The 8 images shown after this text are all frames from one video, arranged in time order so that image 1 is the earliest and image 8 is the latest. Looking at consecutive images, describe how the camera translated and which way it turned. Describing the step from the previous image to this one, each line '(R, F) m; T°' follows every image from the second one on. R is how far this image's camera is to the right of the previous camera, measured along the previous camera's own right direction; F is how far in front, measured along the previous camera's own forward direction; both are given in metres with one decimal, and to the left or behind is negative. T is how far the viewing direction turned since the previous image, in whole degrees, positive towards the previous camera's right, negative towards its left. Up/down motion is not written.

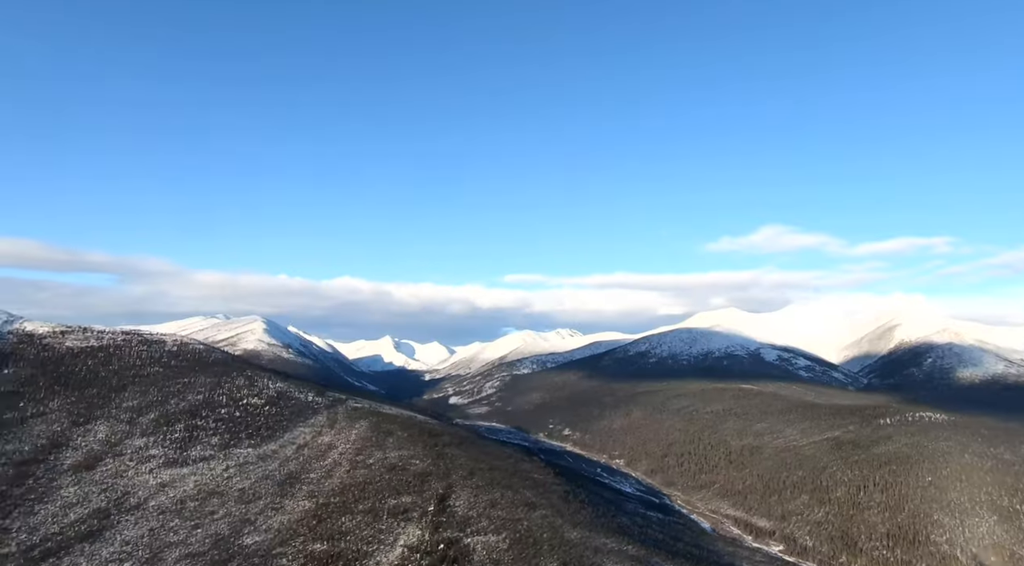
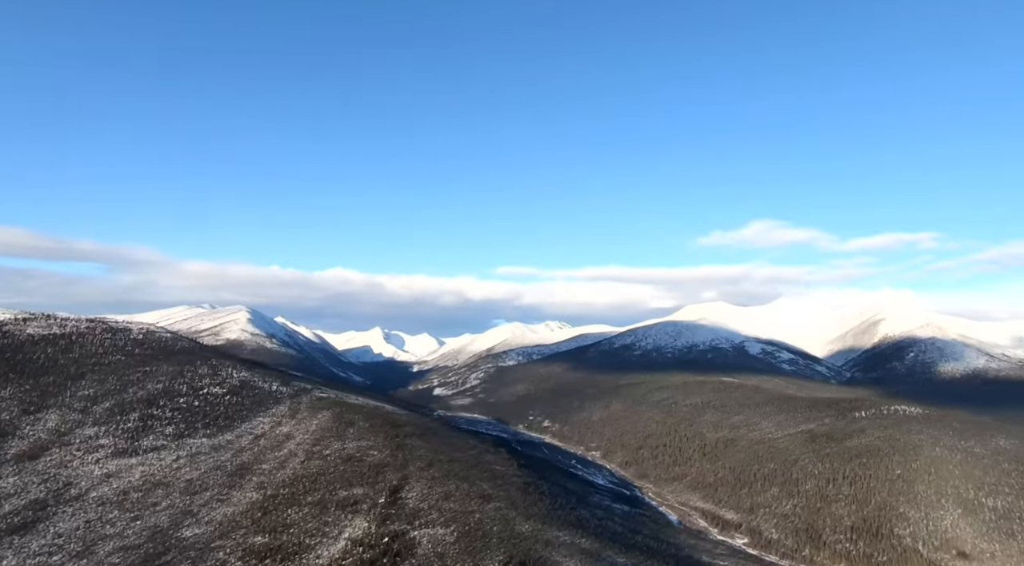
(+1.9, +0.9) m; +1°
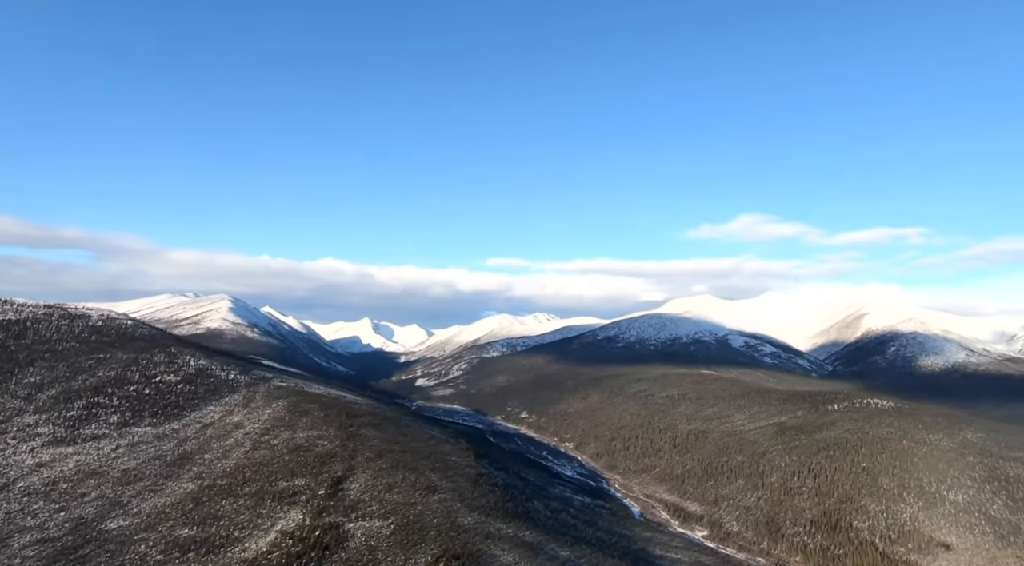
(+2.2, +1.0) m; +1°
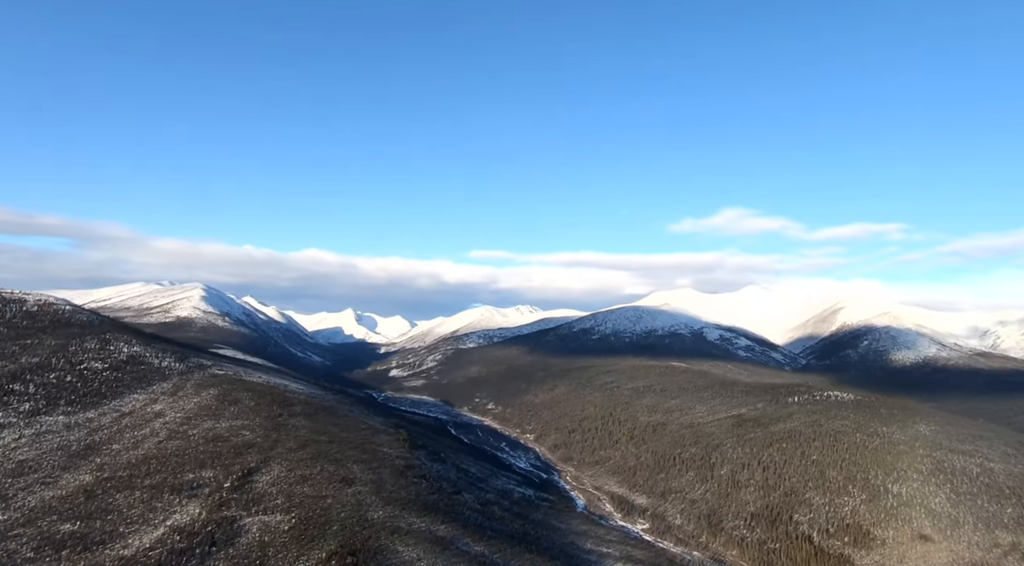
(+3.3, +1.5) m; +1°
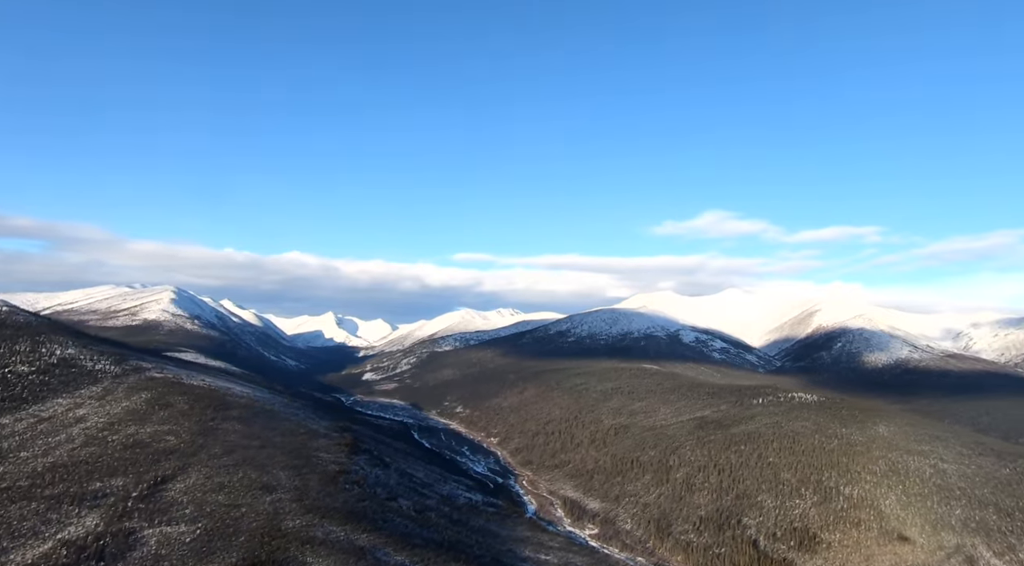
(+2.7, +1.4) m; +2°
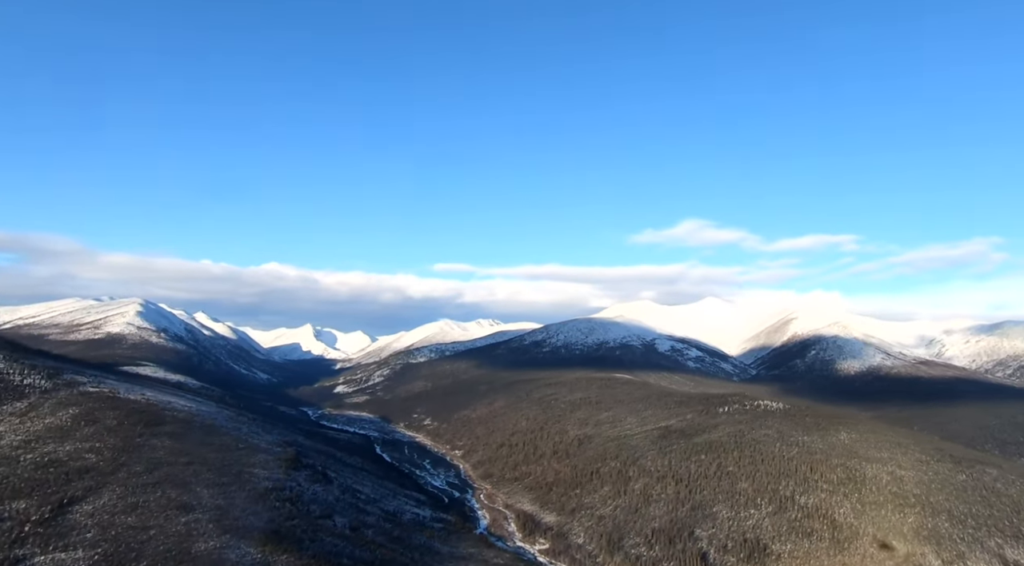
(+2.4, +1.4) m; +2°
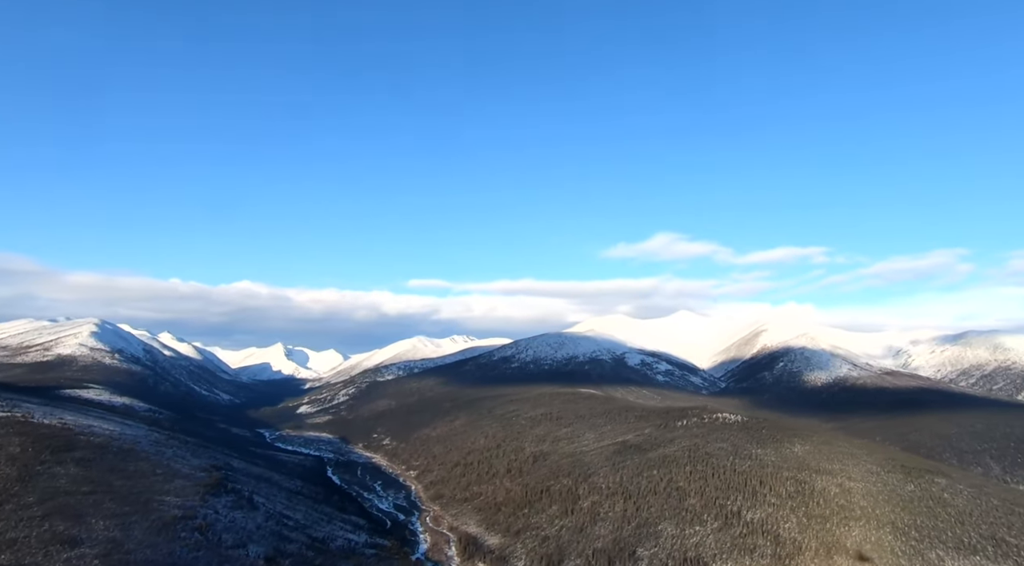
(+2.8, +1.8) m; +2°
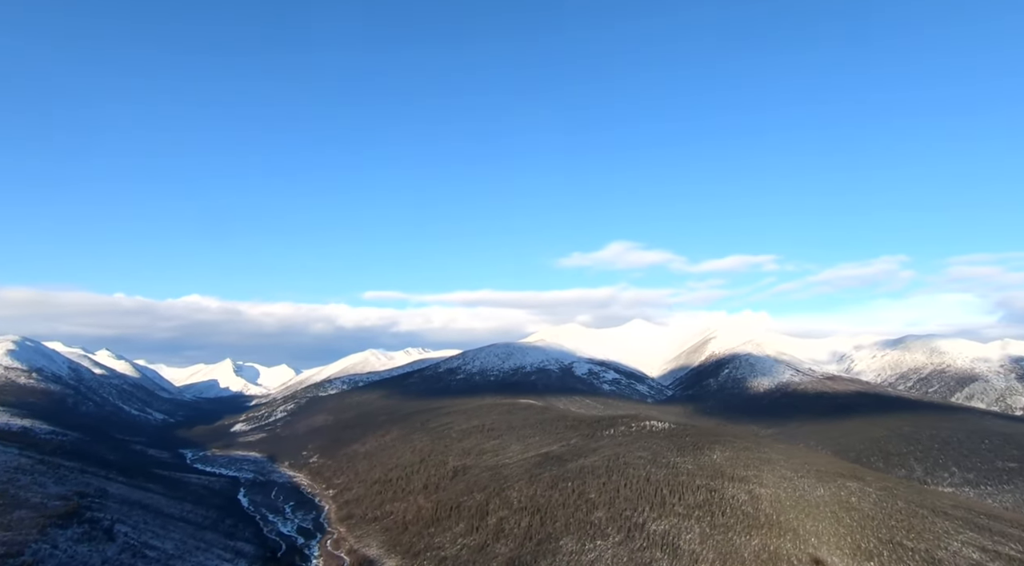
(+4.7, +2.7) m; +4°
